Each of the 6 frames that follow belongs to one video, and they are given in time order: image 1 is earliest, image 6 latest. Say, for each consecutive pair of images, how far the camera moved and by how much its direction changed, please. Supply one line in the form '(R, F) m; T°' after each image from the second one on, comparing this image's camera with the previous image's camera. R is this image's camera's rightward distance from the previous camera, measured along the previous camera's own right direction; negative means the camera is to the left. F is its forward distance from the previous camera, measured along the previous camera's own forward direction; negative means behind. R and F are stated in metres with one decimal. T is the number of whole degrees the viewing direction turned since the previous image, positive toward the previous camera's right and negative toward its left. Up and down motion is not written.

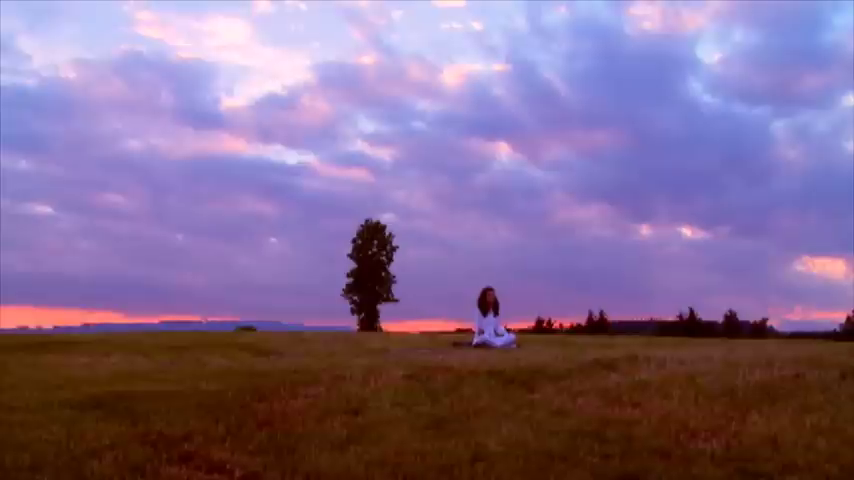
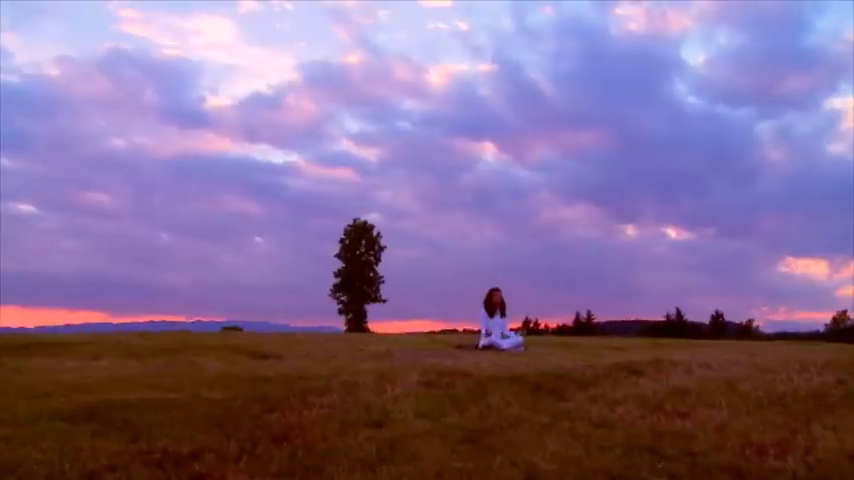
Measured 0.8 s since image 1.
(-0.3, +0.7) m; +1°
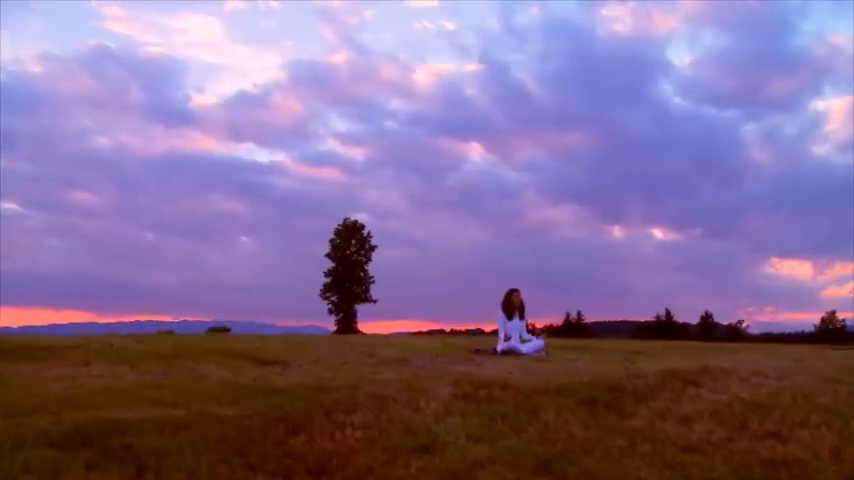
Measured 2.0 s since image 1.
(-0.4, +1.0) m; +1°
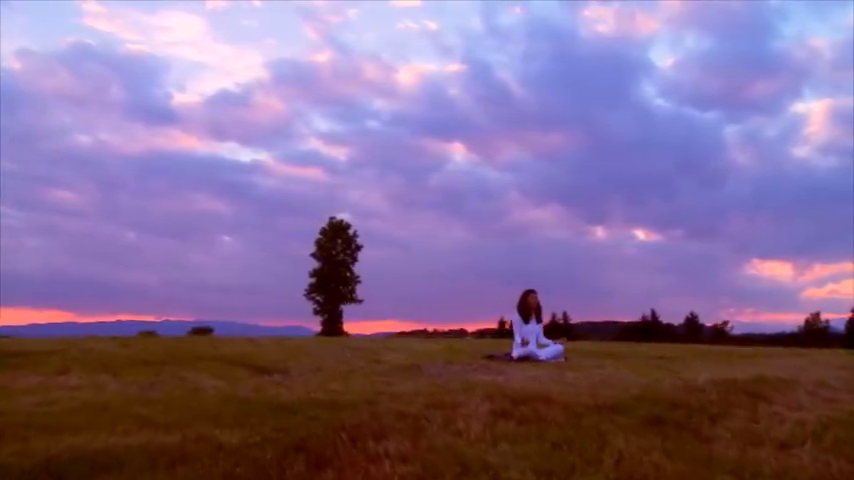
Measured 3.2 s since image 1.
(-0.4, +1.2) m; +1°
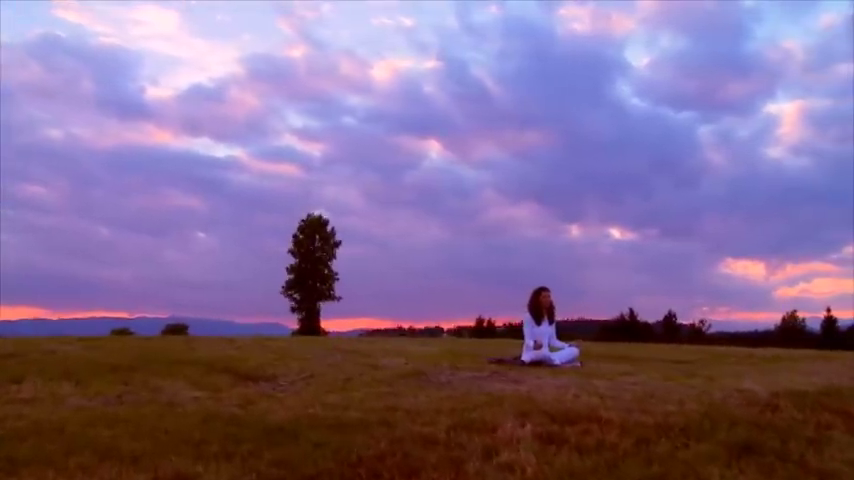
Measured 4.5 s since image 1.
(-0.3, +1.3) m; +1°
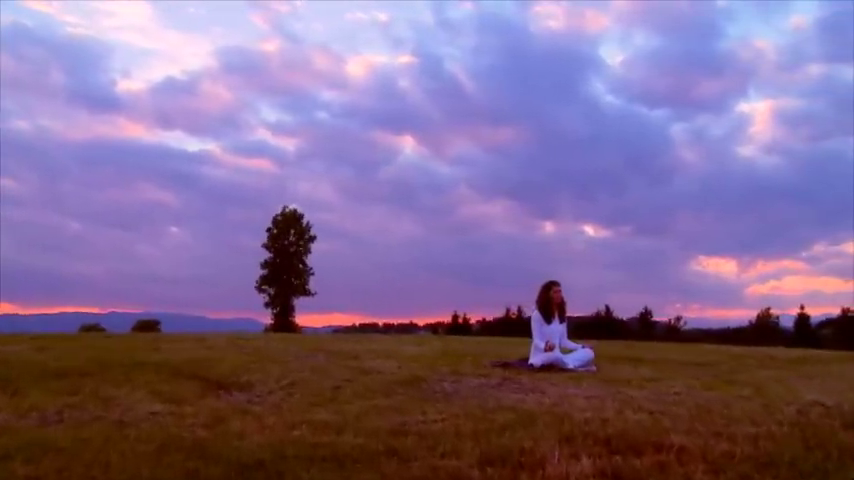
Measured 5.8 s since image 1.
(-0.3, +1.4) m; +2°
